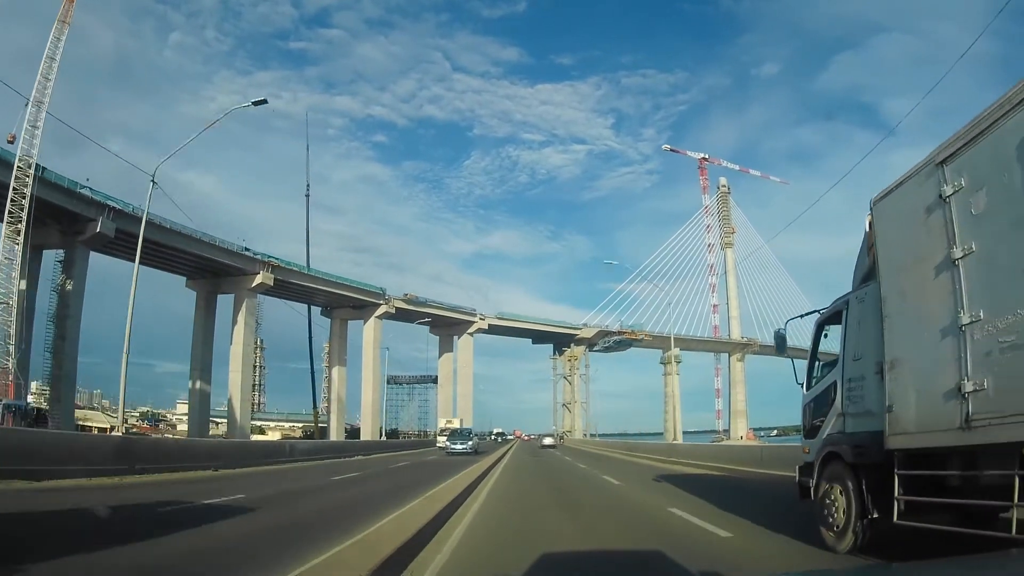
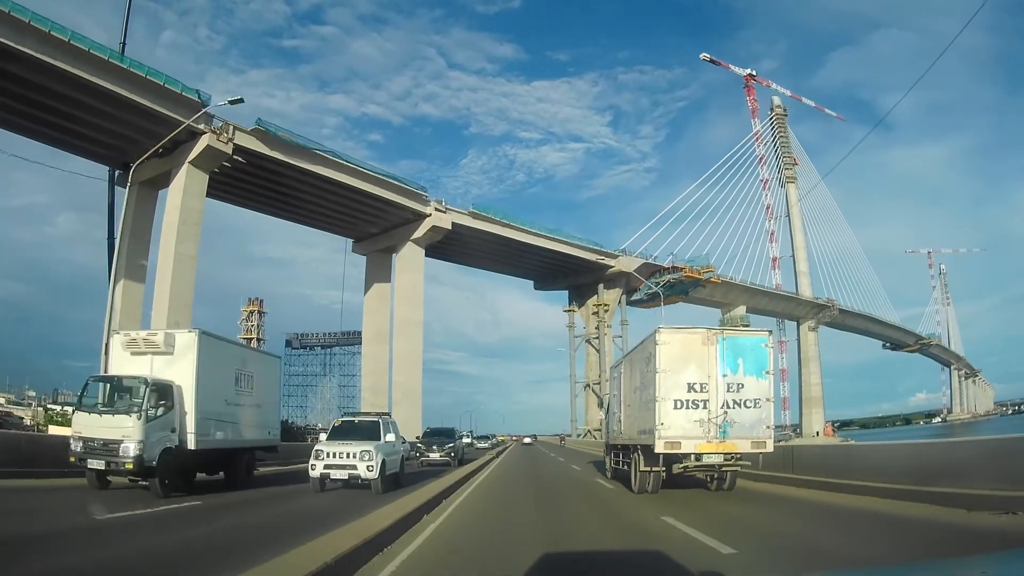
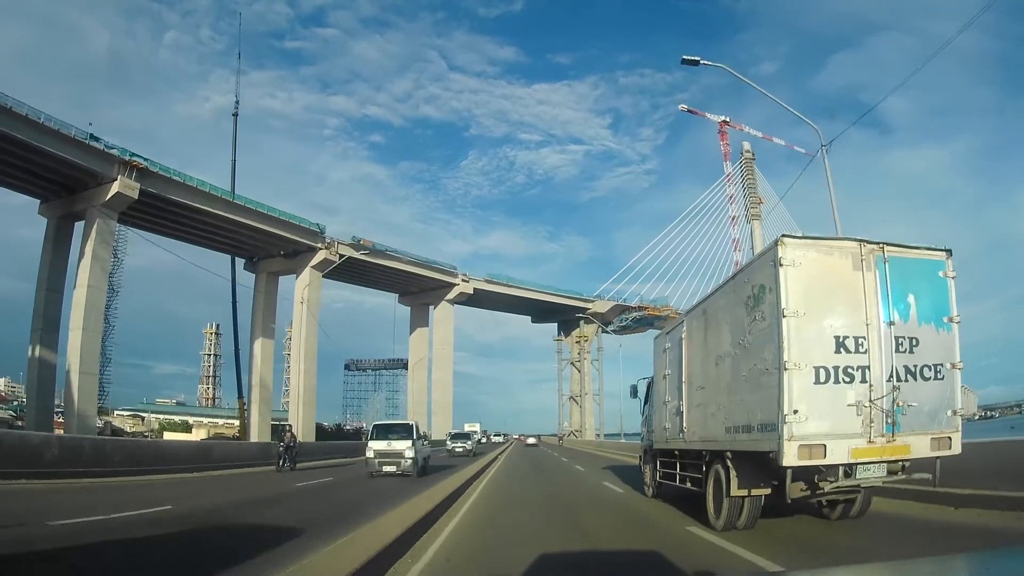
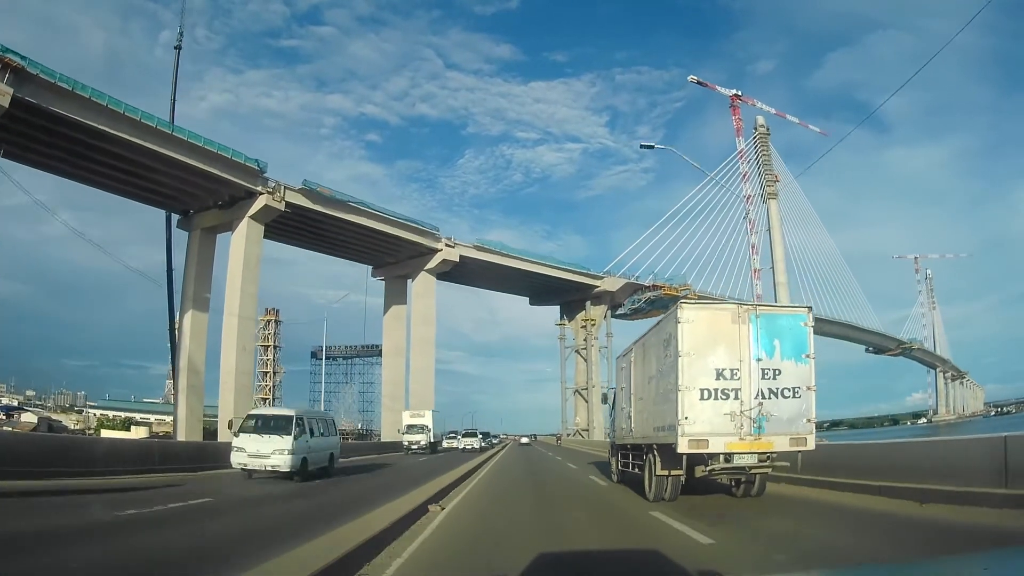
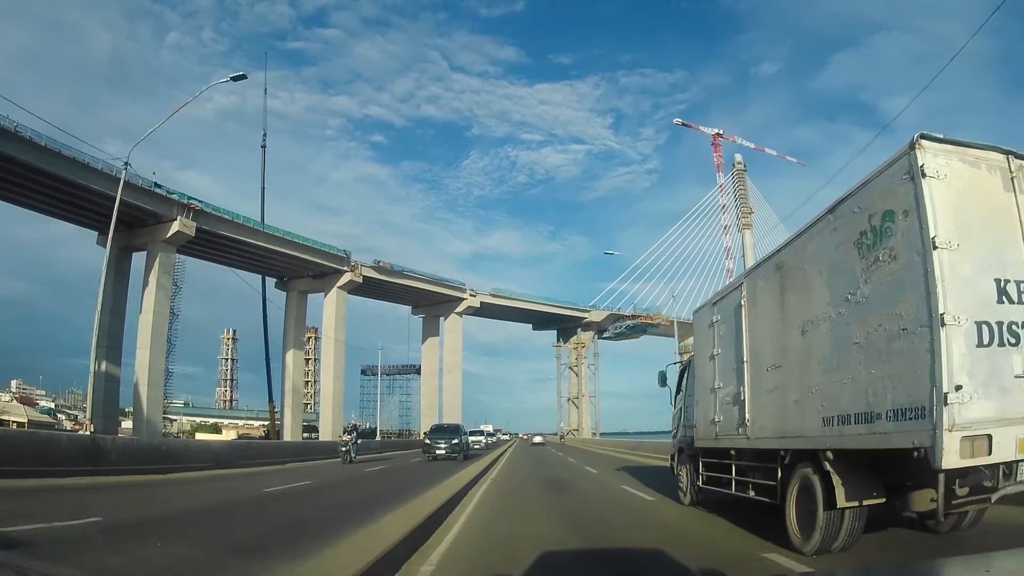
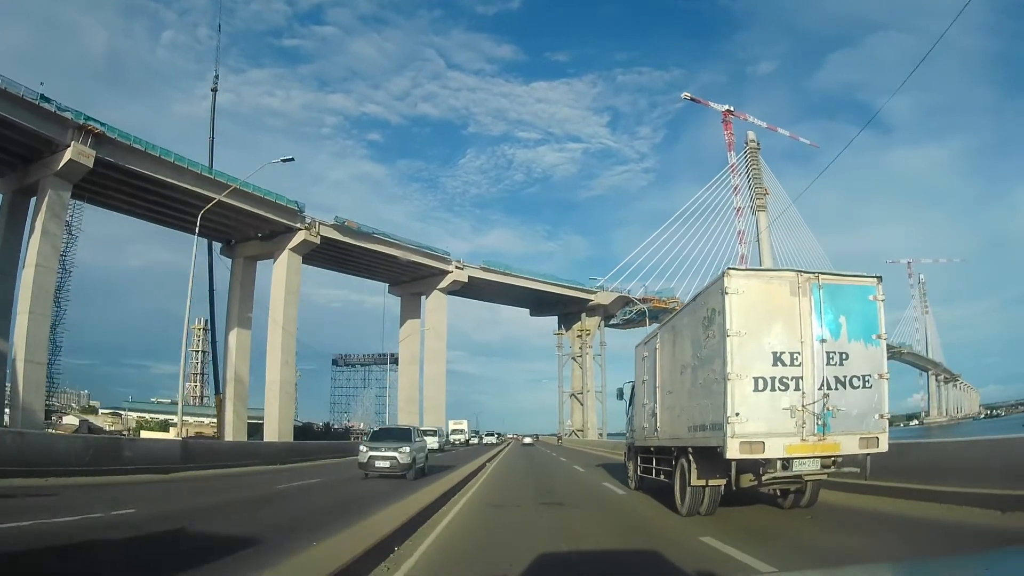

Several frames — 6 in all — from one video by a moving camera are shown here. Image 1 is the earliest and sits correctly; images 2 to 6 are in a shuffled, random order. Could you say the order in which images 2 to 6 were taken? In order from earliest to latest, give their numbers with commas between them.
5, 3, 6, 4, 2
